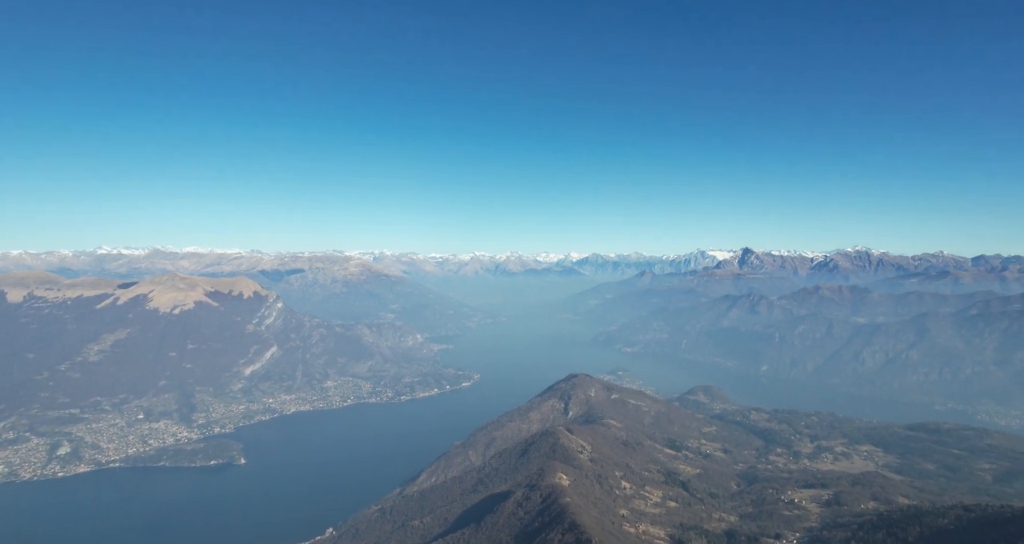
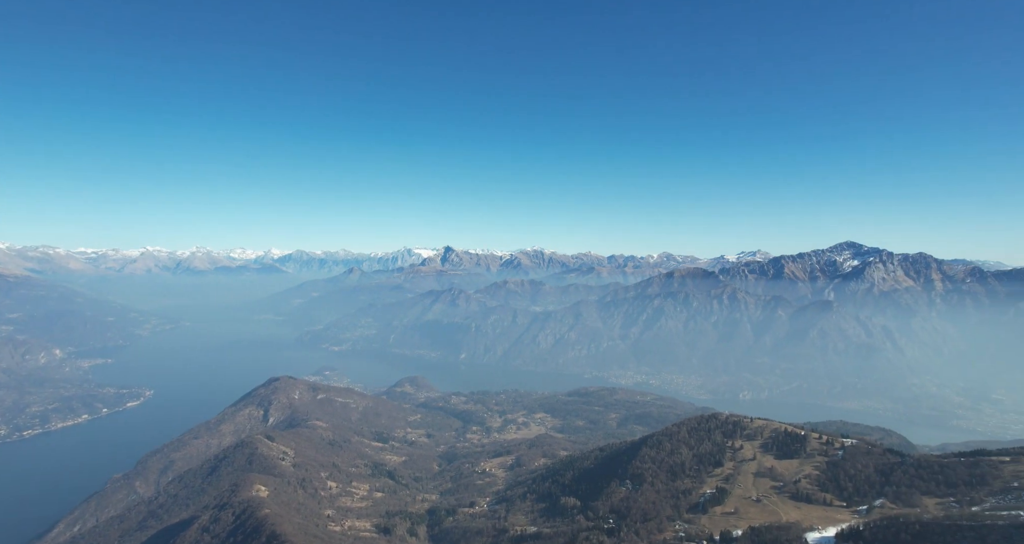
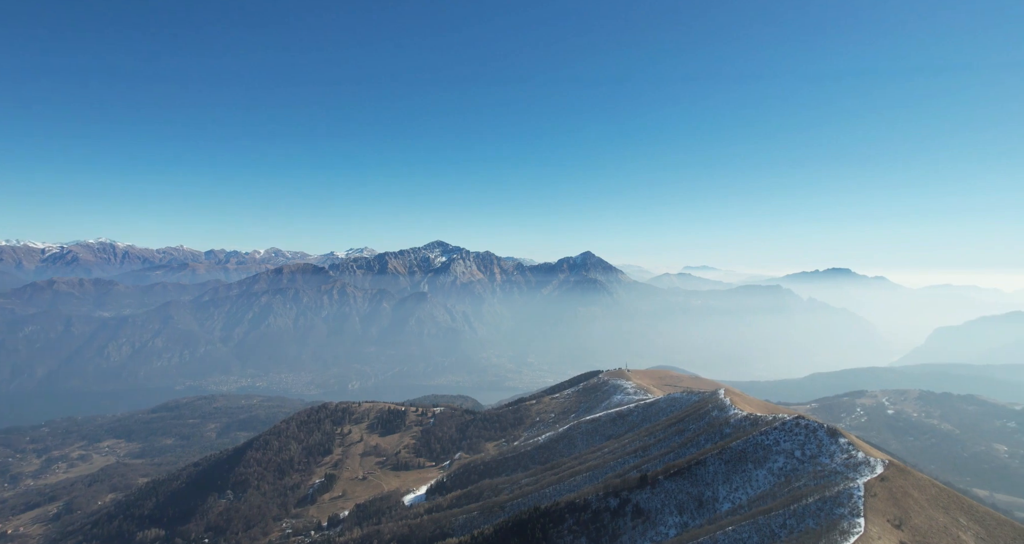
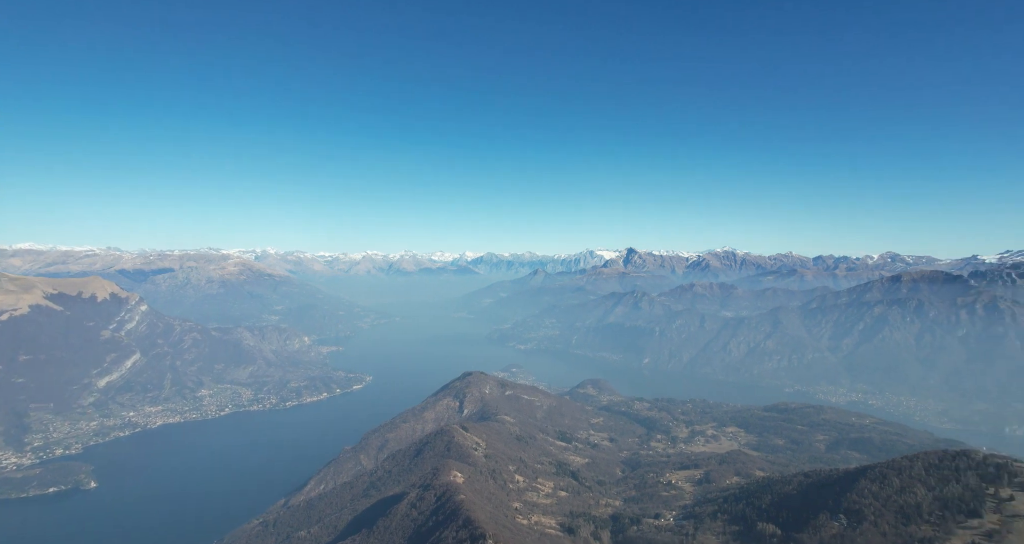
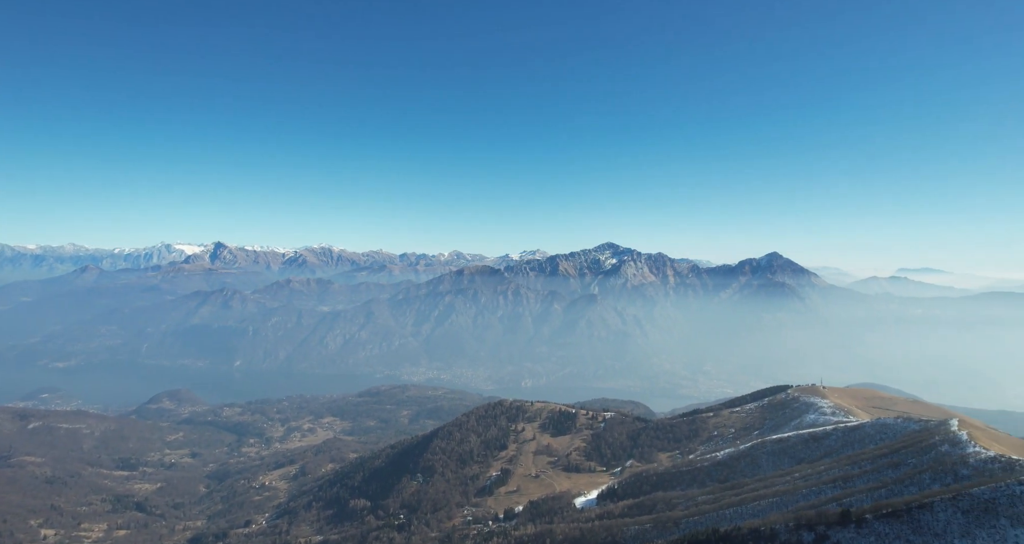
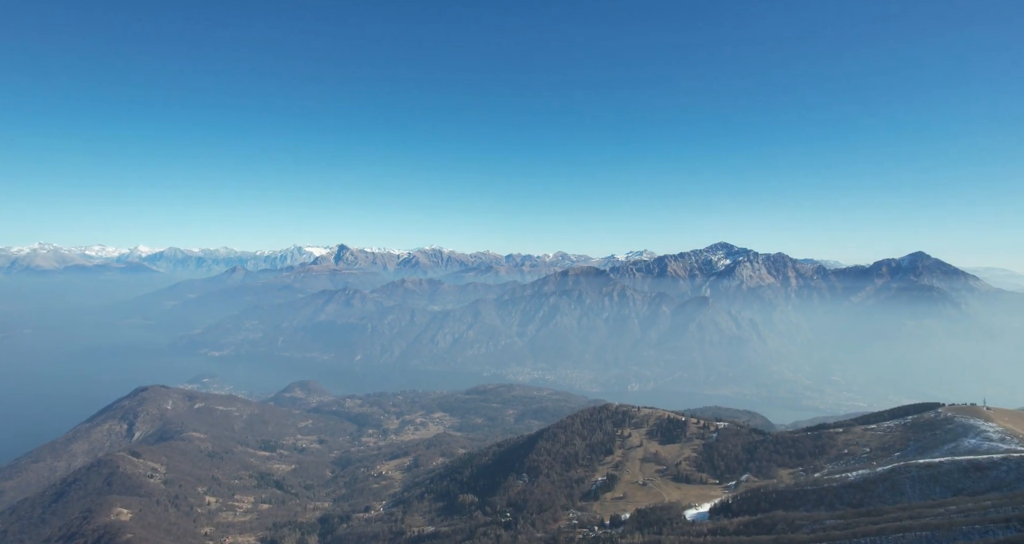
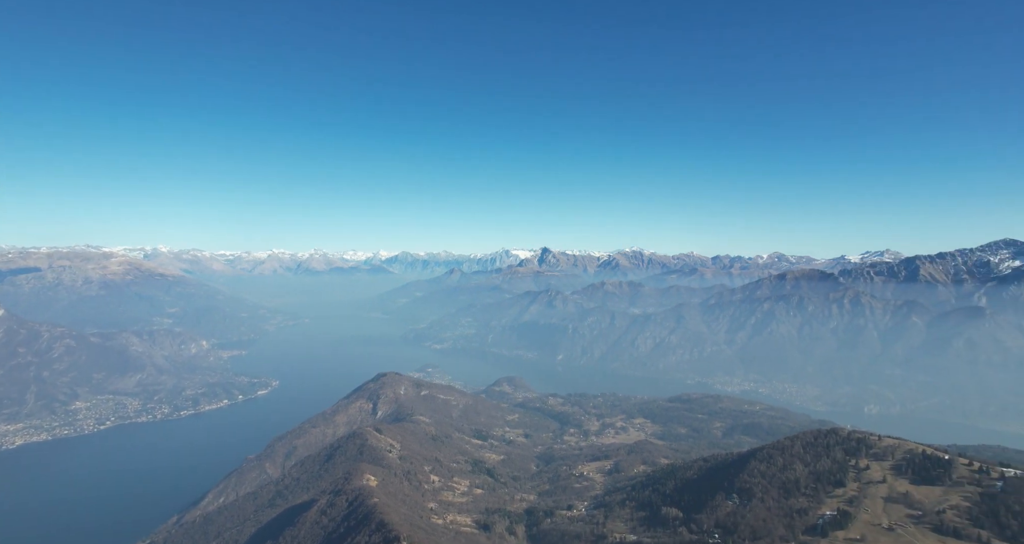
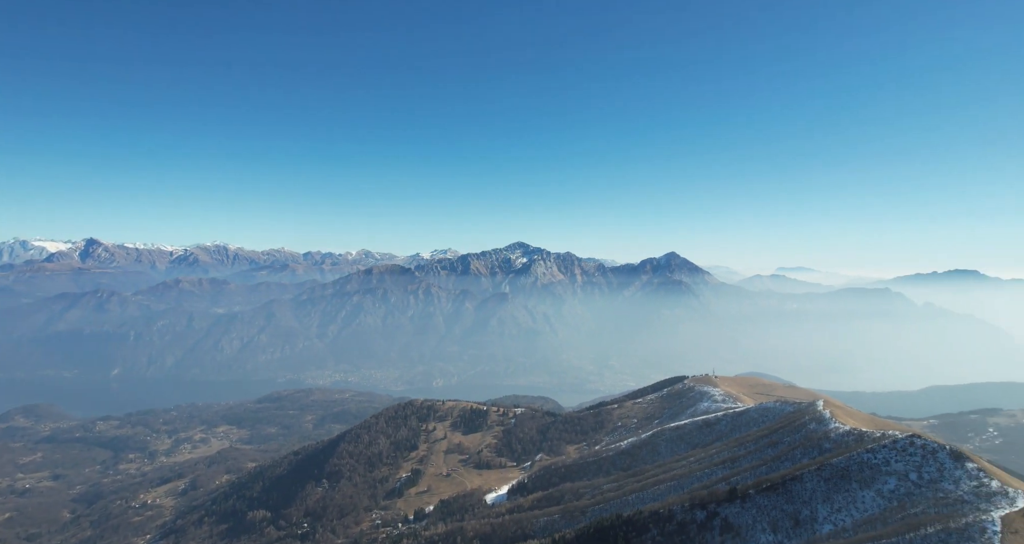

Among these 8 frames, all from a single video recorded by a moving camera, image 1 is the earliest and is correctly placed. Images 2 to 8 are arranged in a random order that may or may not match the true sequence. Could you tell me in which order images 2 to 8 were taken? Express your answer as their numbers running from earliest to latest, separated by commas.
4, 7, 2, 6, 5, 8, 3
